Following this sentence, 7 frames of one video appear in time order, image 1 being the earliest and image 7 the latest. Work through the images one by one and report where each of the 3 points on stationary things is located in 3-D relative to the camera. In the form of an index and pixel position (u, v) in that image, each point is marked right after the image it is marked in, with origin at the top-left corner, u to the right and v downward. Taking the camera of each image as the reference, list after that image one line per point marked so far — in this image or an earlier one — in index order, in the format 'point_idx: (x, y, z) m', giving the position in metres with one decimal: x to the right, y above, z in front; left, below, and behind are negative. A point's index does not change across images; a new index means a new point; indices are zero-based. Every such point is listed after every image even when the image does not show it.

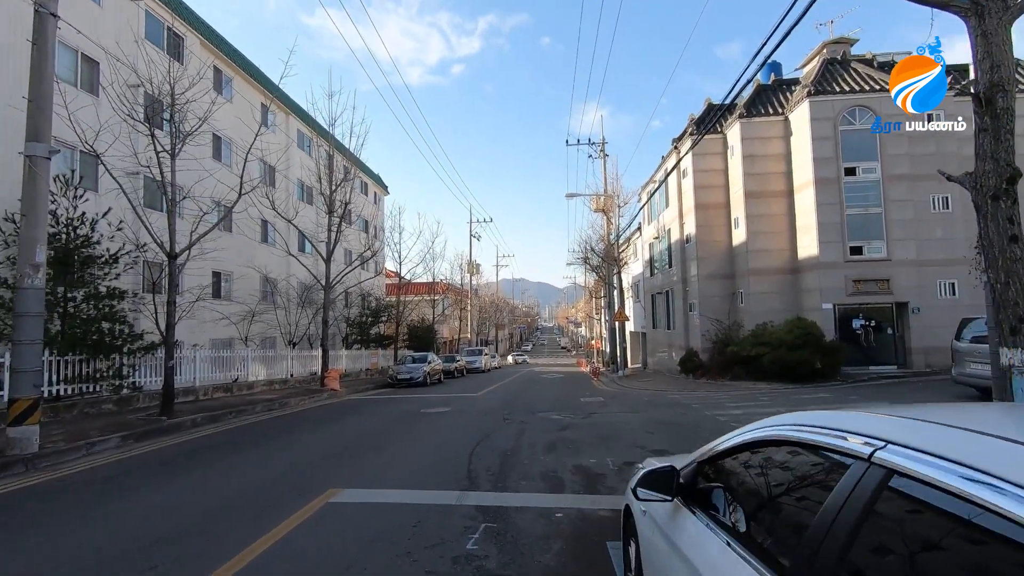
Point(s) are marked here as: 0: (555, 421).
0: (+1.1, -3.3, +13.2) m
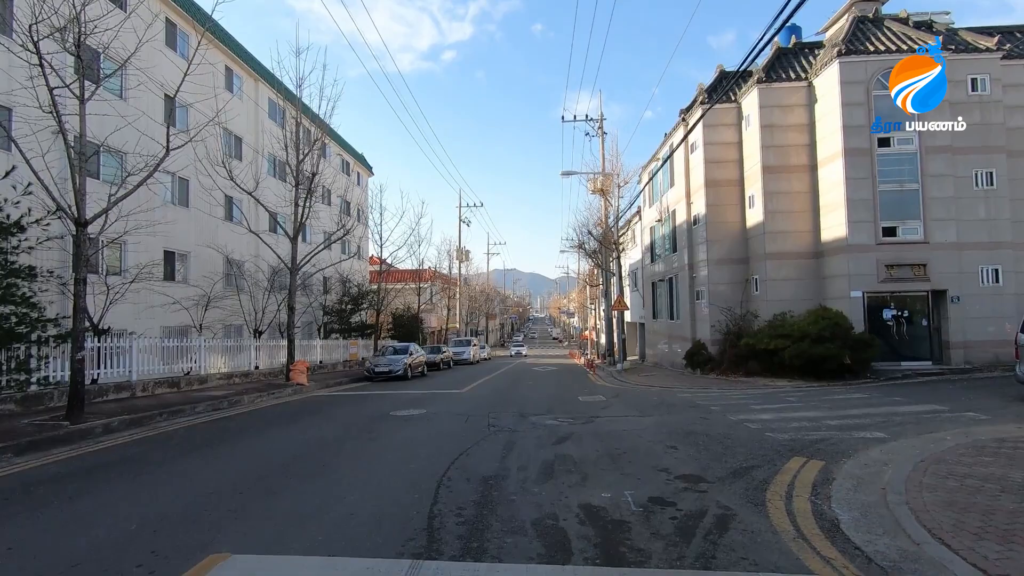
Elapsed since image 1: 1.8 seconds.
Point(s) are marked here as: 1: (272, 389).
0: (+0.8, -2.8, +10.9) m
1: (-8.4, -3.6, +19.0) m
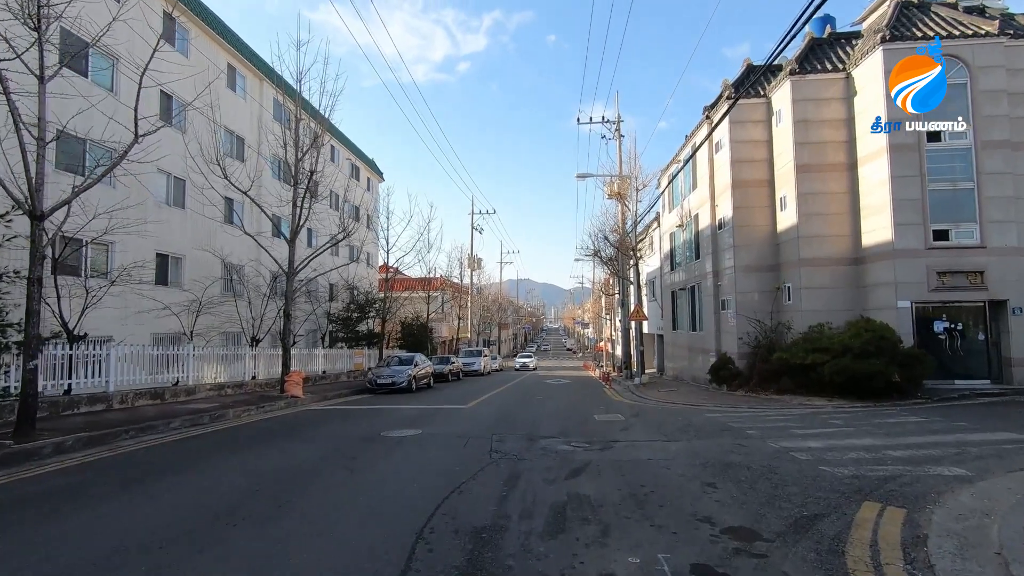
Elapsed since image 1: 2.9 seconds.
0: (+0.9, -2.9, +9.3) m
1: (-8.1, -3.7, +17.7) m
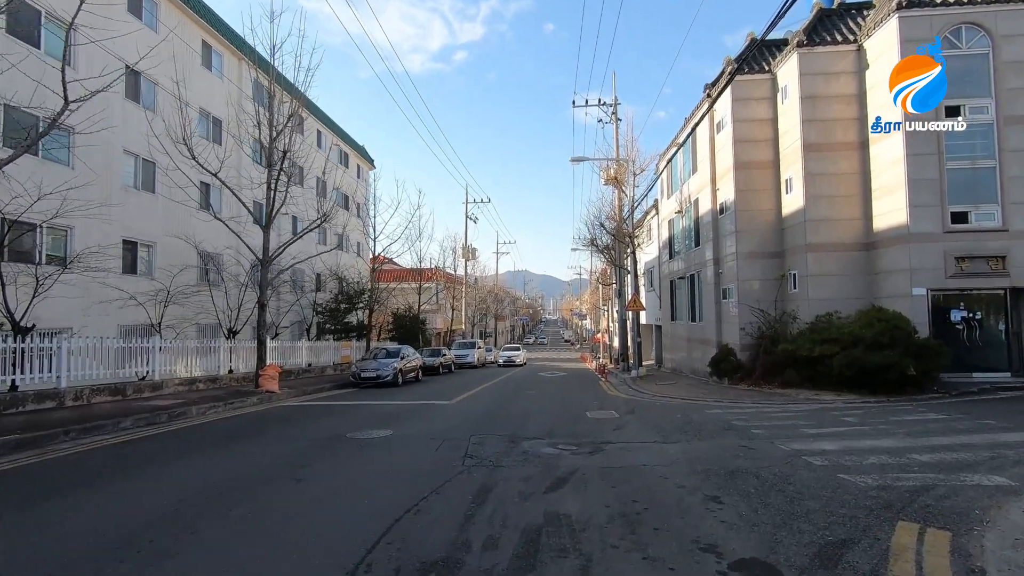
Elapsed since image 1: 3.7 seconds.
0: (+0.5, -2.7, +8.3) m
1: (-8.5, -3.4, +16.6) m
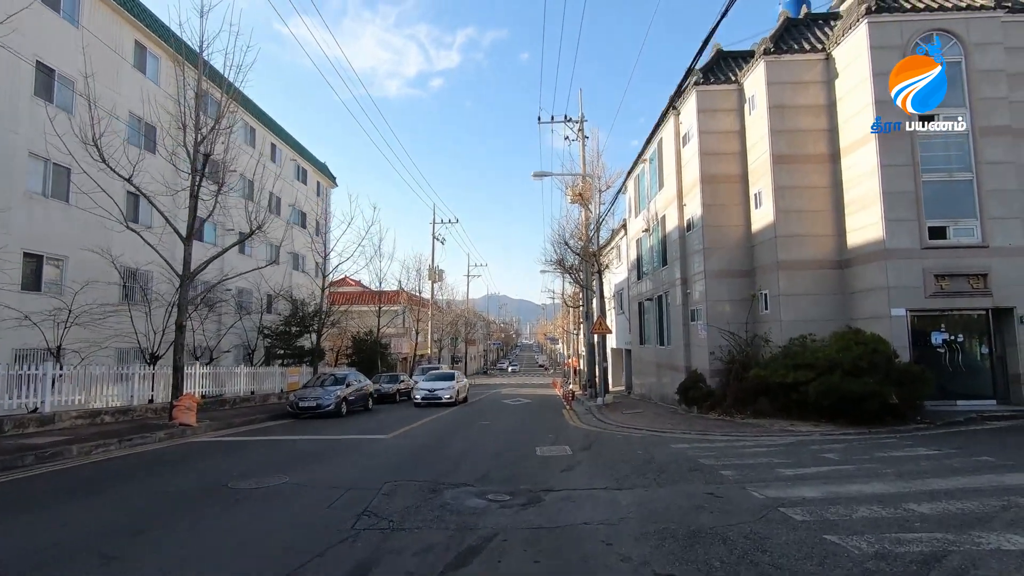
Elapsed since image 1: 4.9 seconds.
0: (-0.6, -2.8, +6.6) m
1: (-10.0, -3.9, +14.5) m
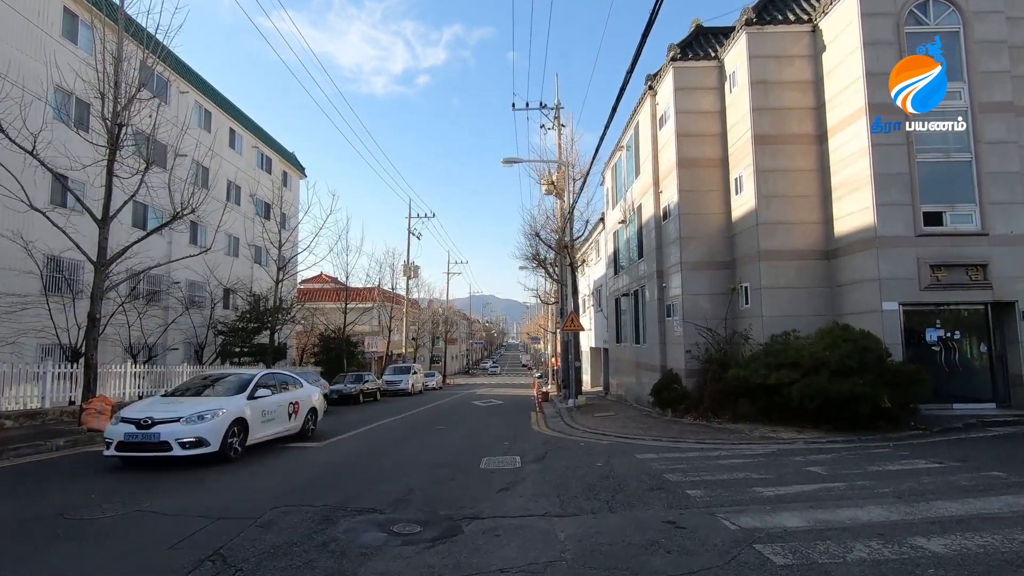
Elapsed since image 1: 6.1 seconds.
0: (-1.5, -2.6, +5.0) m
1: (-11.1, -3.6, +12.7) m
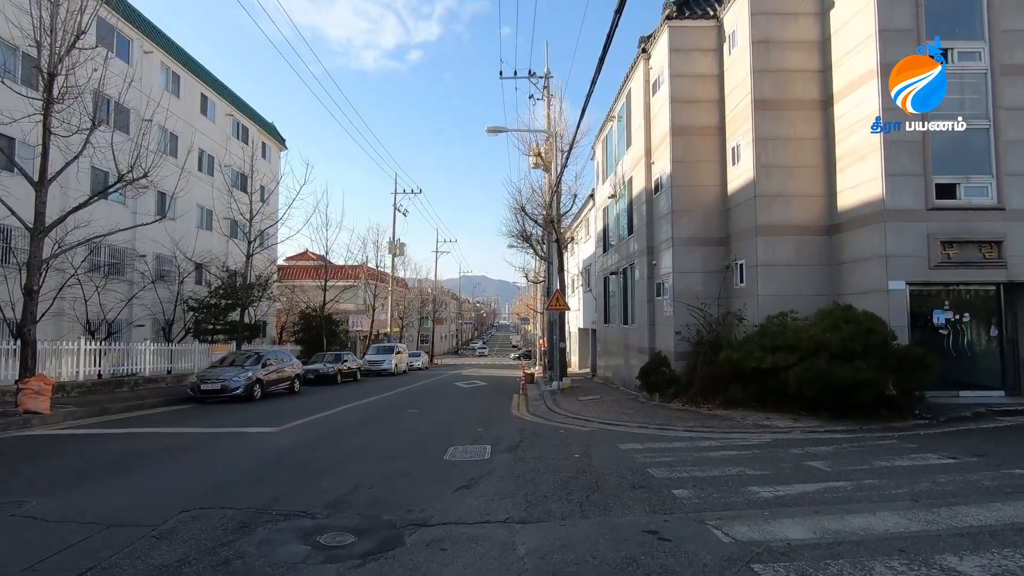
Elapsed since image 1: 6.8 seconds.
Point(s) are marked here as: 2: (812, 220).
0: (-2.0, -2.3, +4.0) m
1: (-11.7, -2.9, +11.5) m
2: (+7.5, +1.7, +13.5) m
